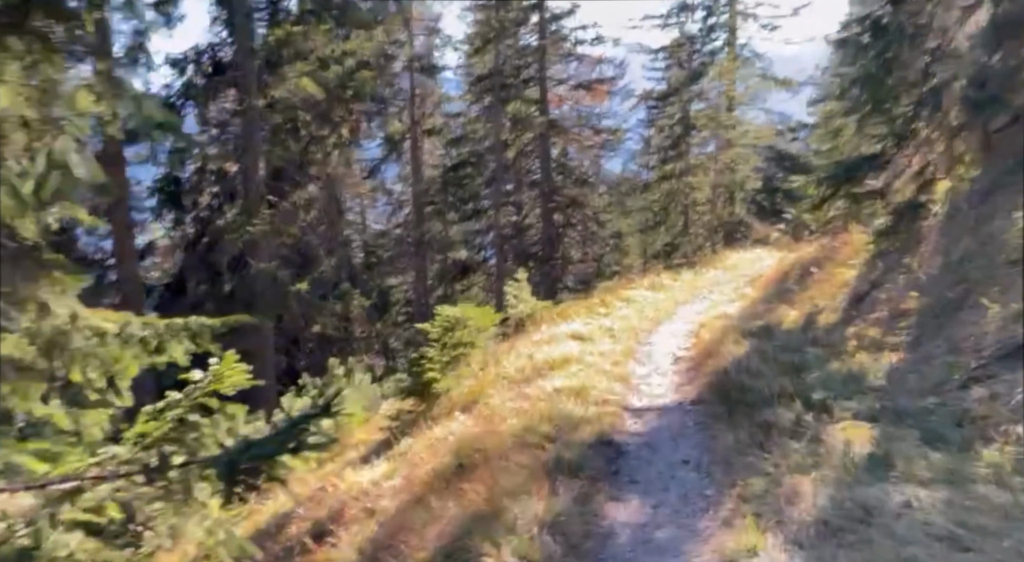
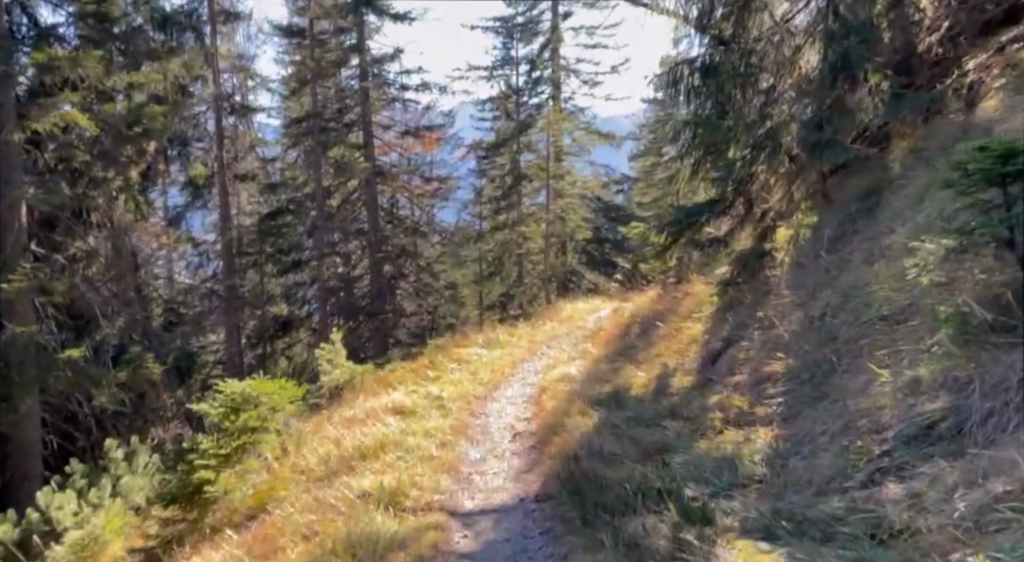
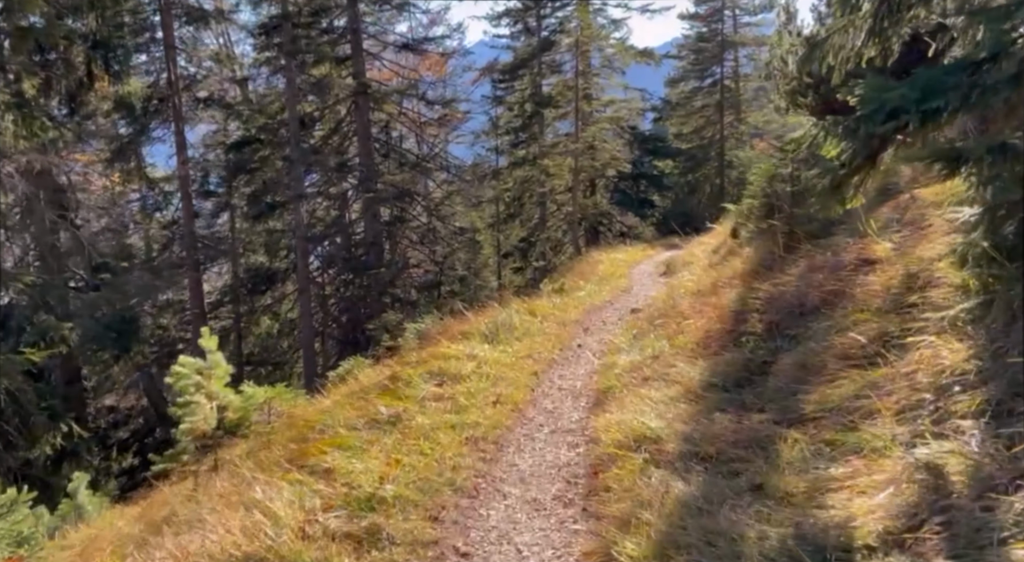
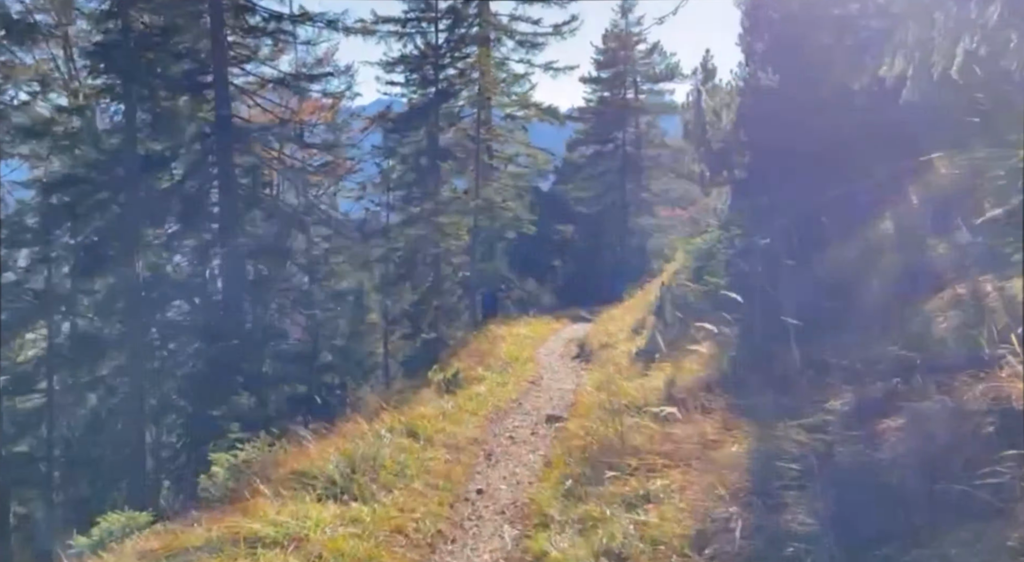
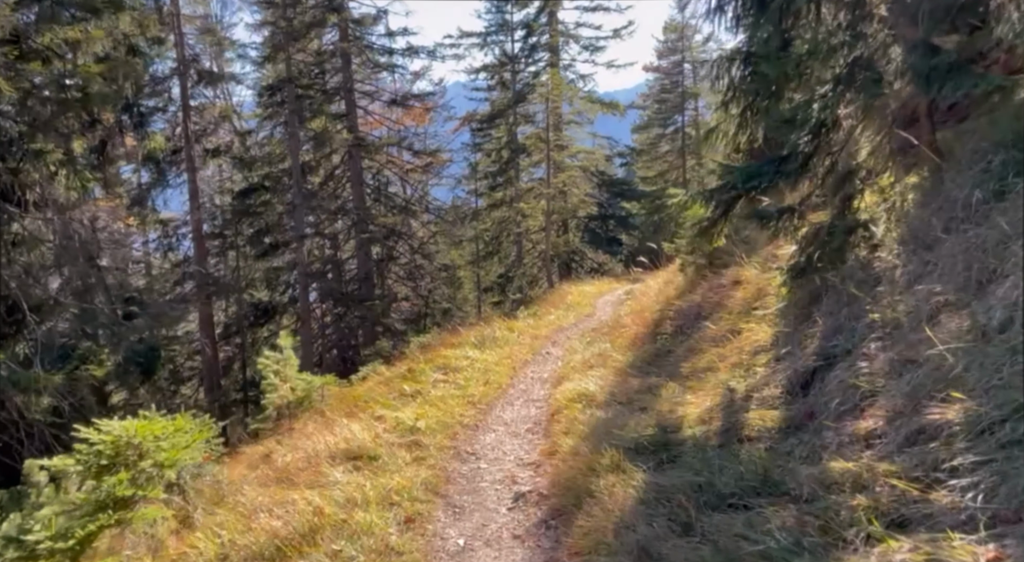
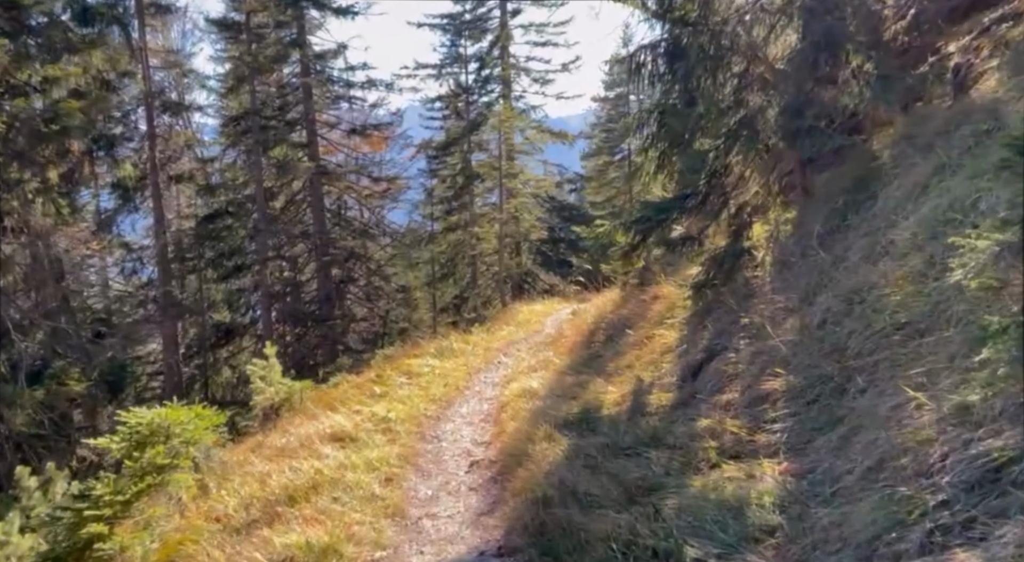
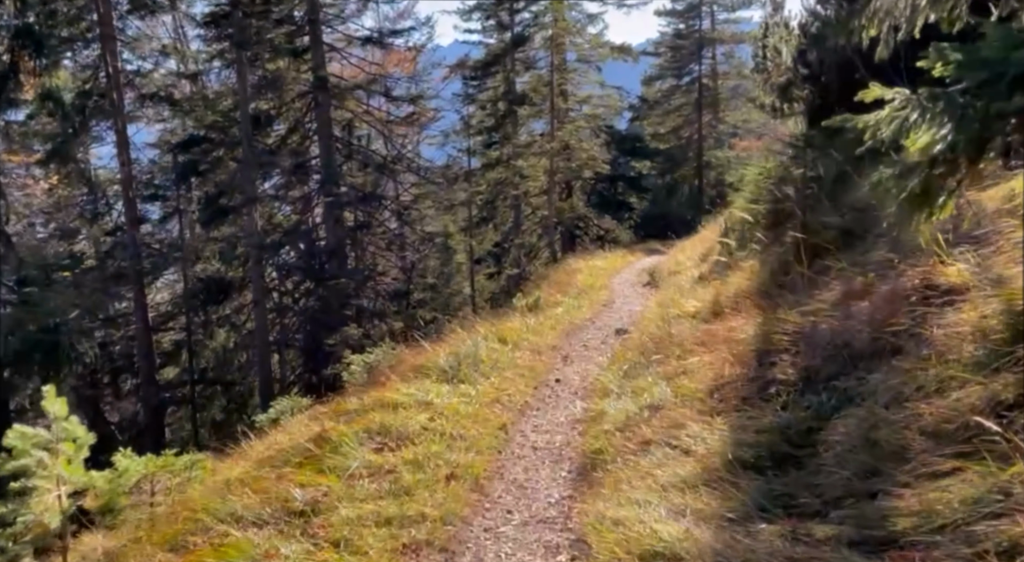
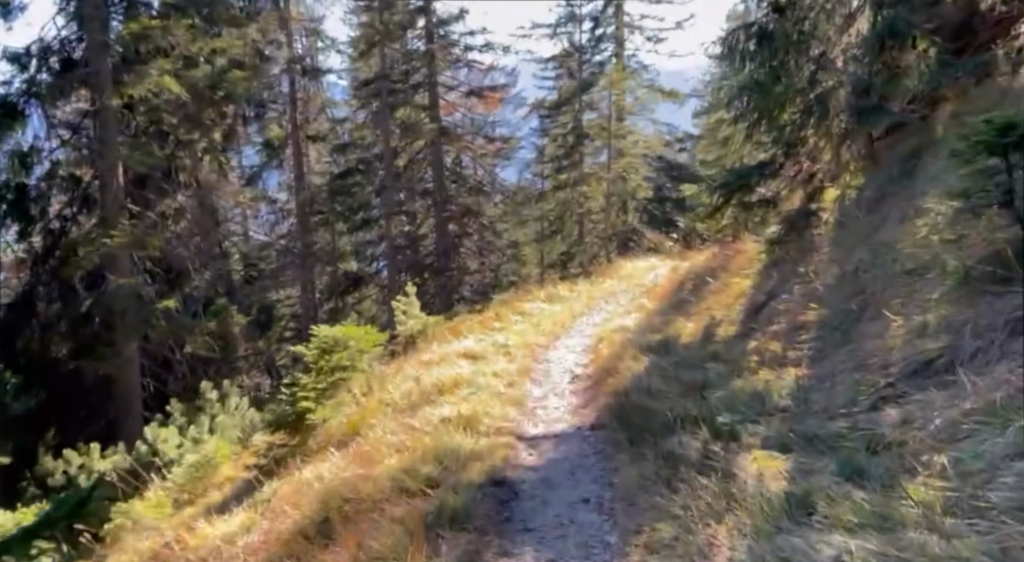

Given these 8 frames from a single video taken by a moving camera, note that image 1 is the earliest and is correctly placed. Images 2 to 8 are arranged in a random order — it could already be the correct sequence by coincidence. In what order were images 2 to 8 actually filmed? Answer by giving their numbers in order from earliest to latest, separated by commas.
8, 2, 6, 5, 3, 7, 4
